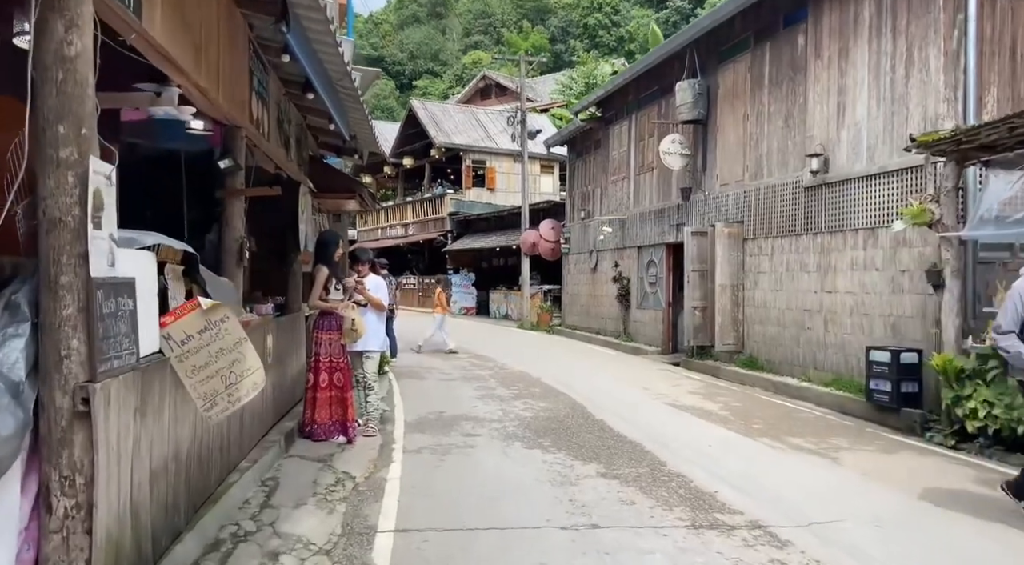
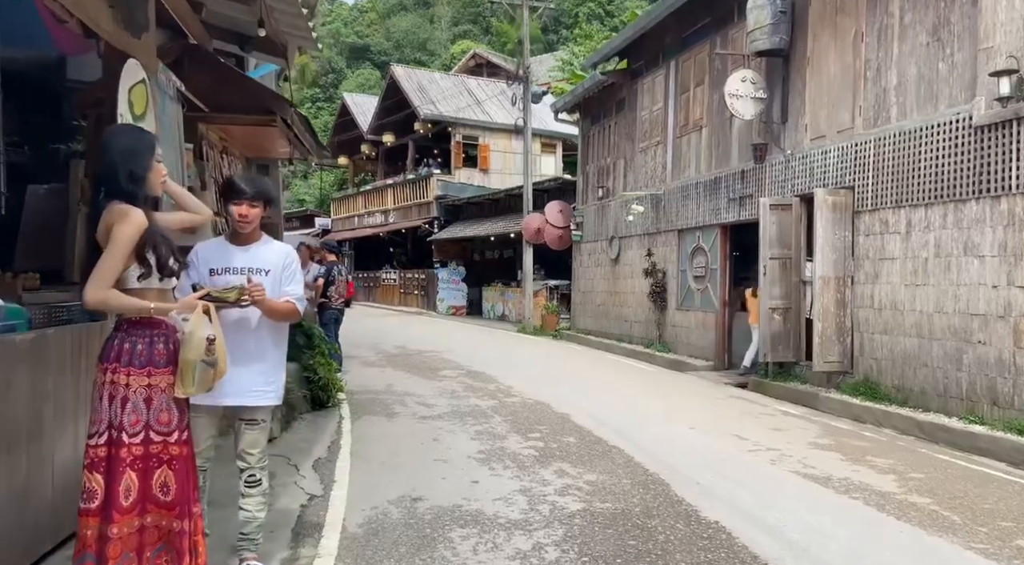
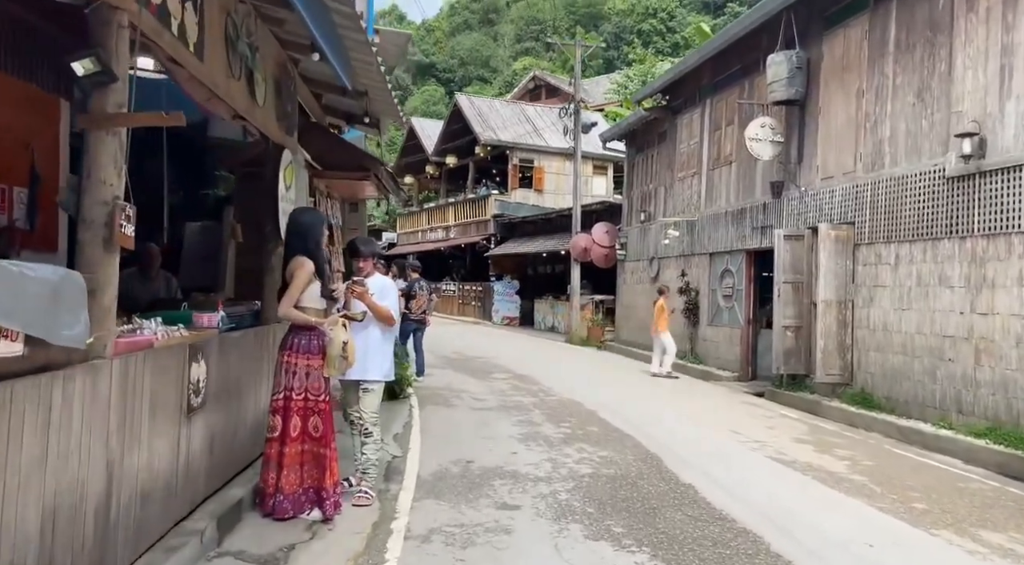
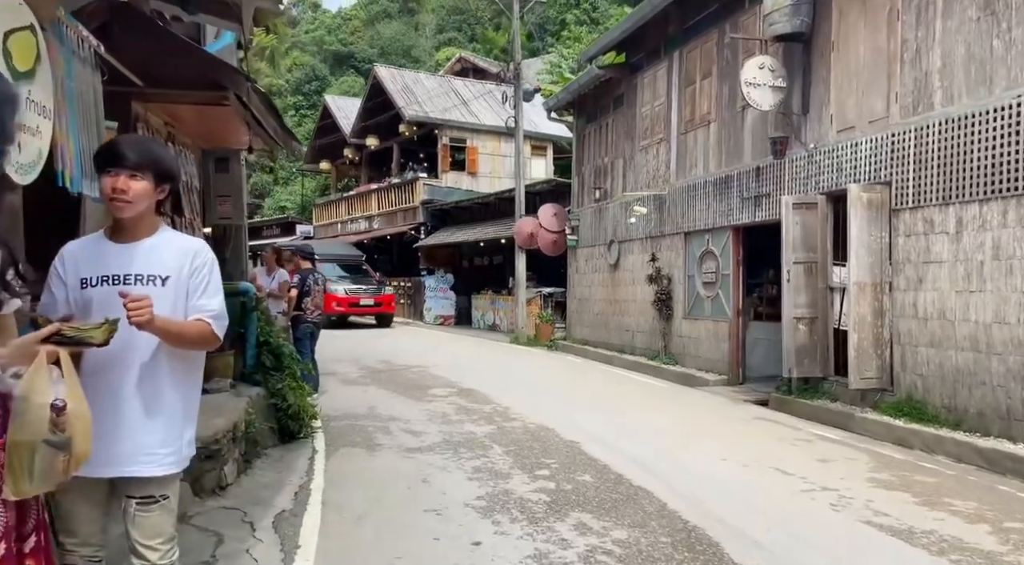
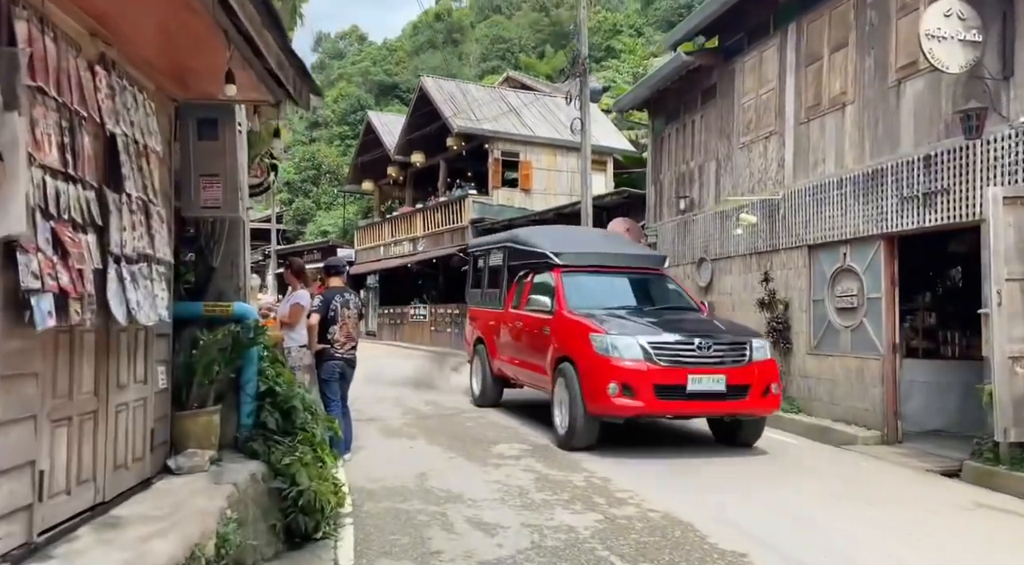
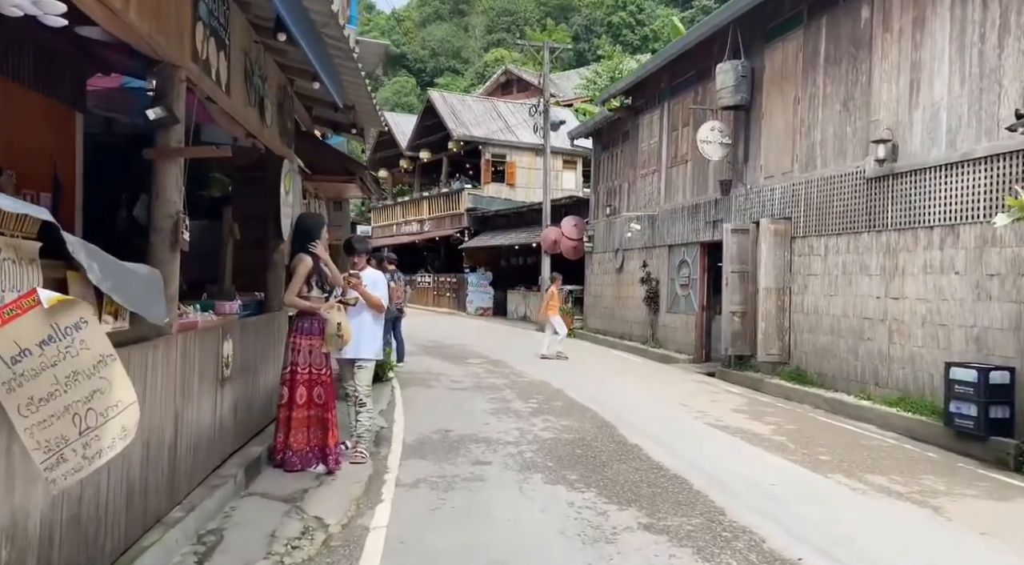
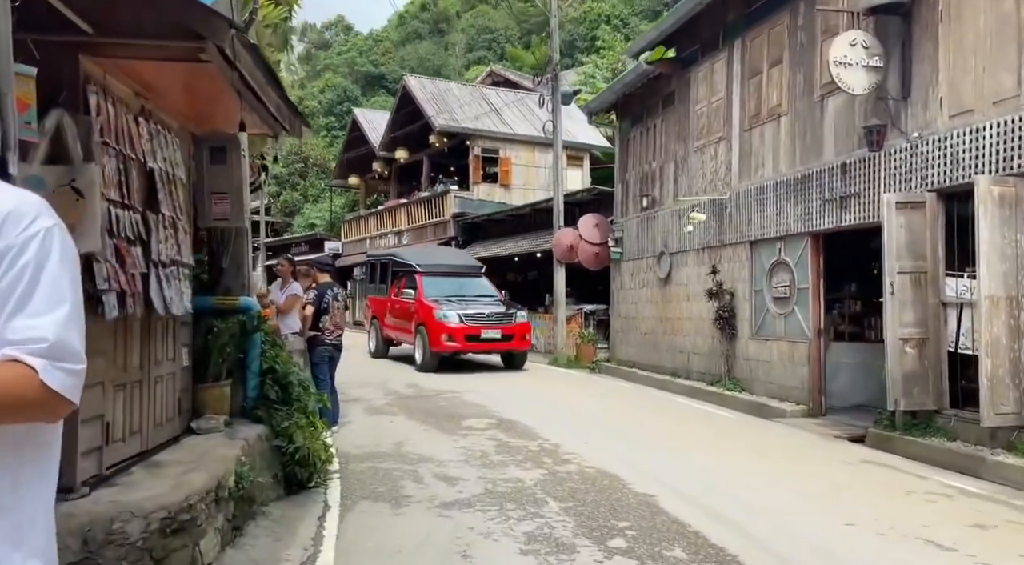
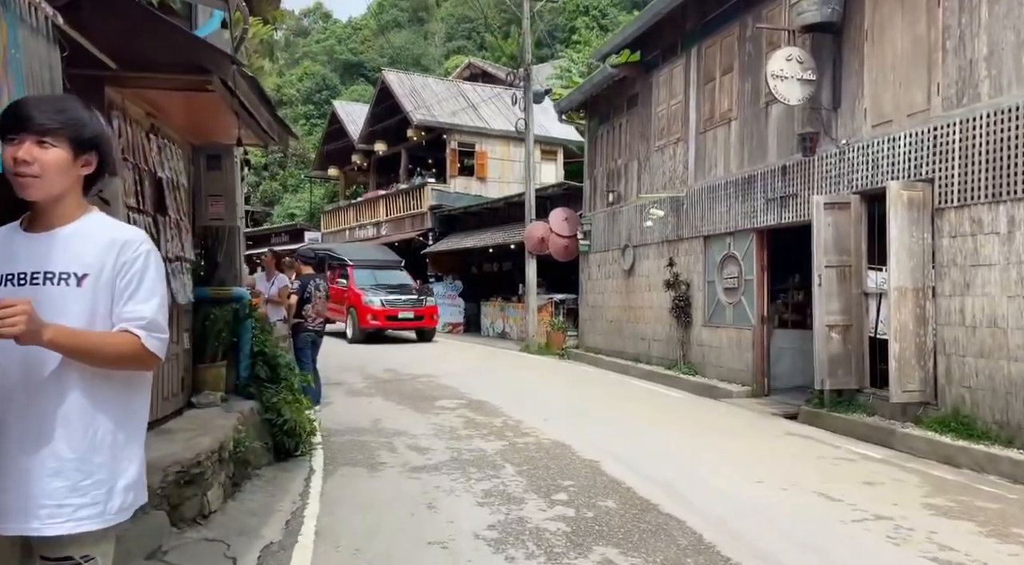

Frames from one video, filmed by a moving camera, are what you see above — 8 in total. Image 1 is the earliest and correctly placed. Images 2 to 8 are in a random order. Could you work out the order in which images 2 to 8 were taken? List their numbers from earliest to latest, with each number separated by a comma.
6, 3, 2, 4, 8, 7, 5
